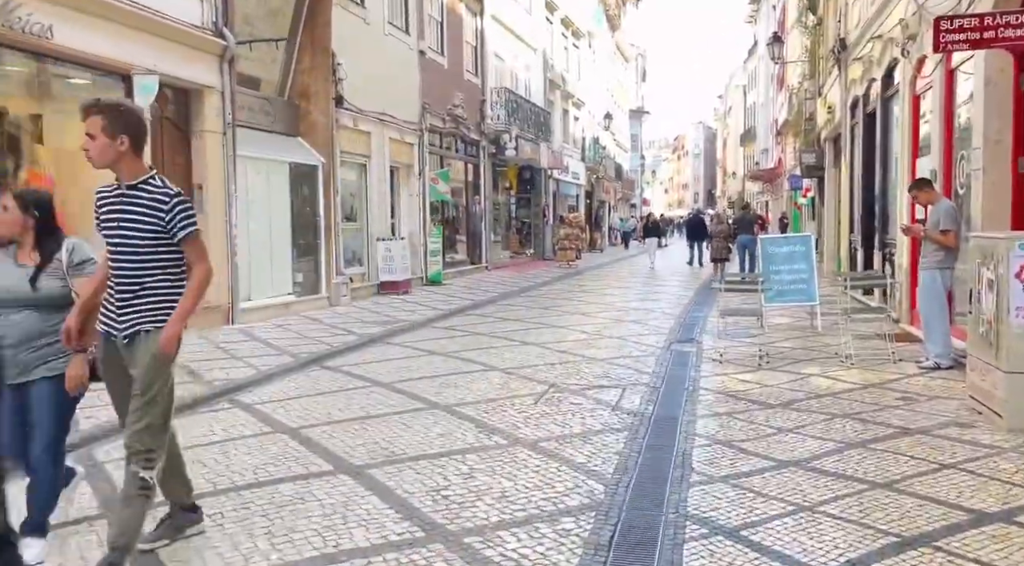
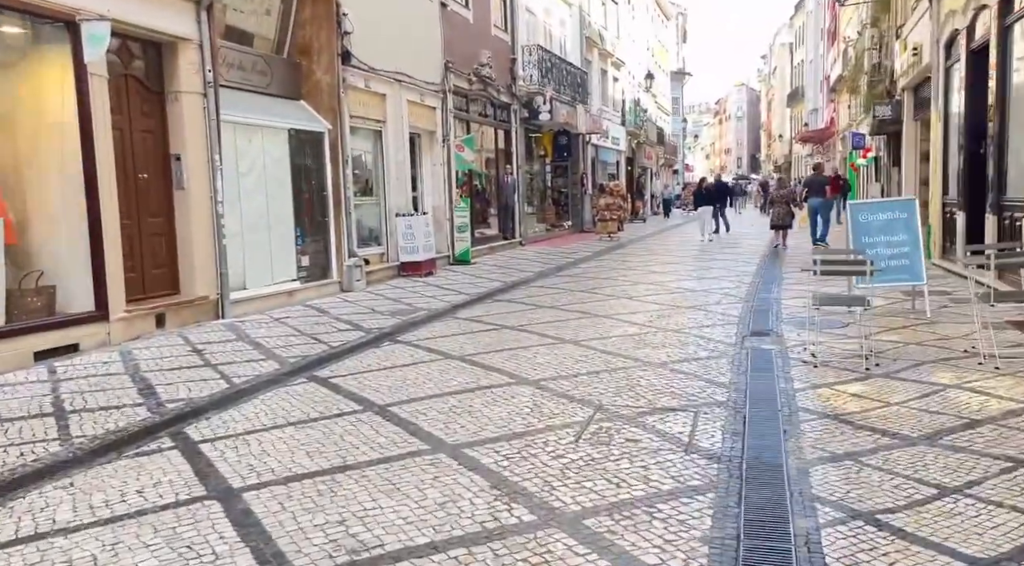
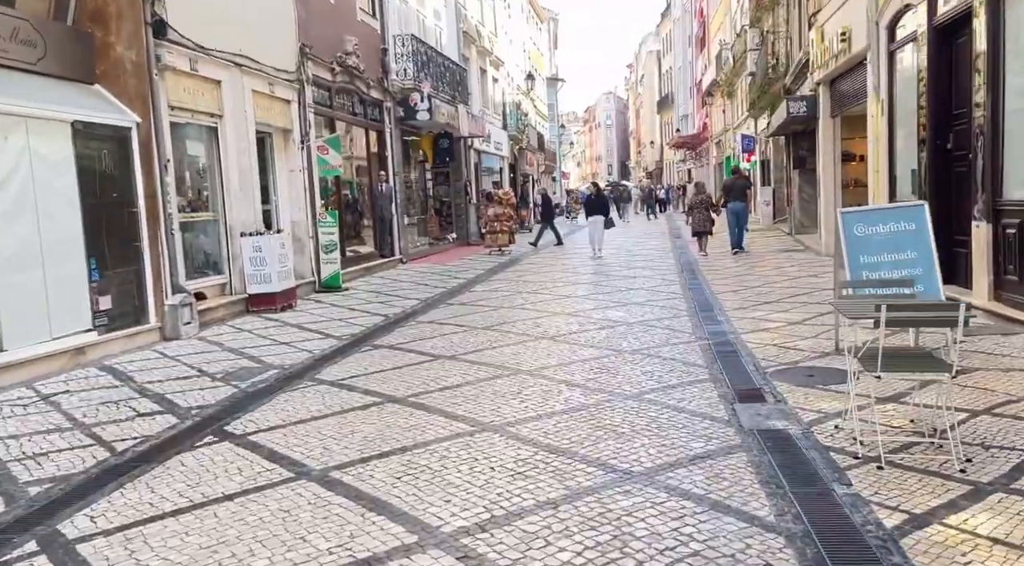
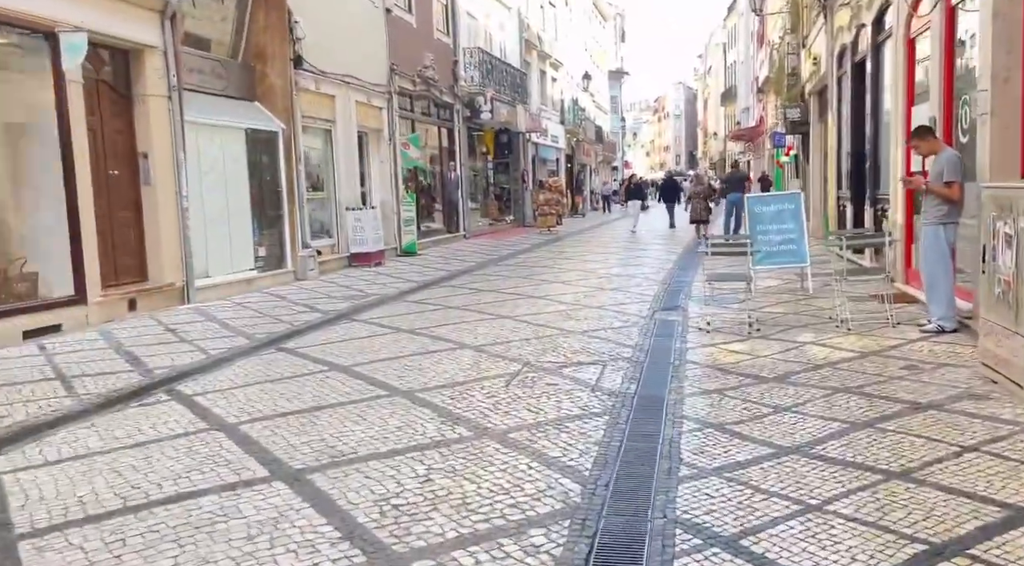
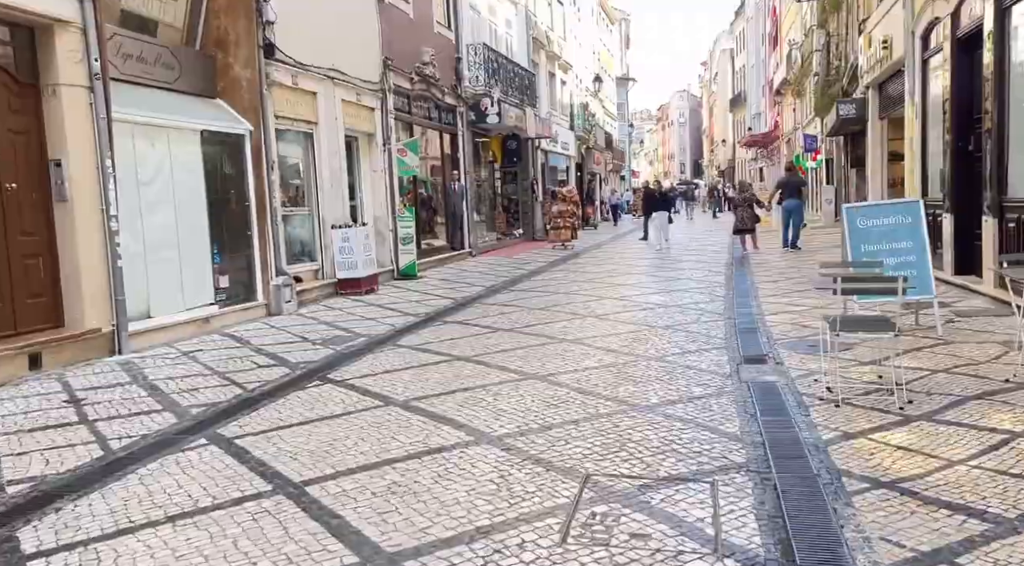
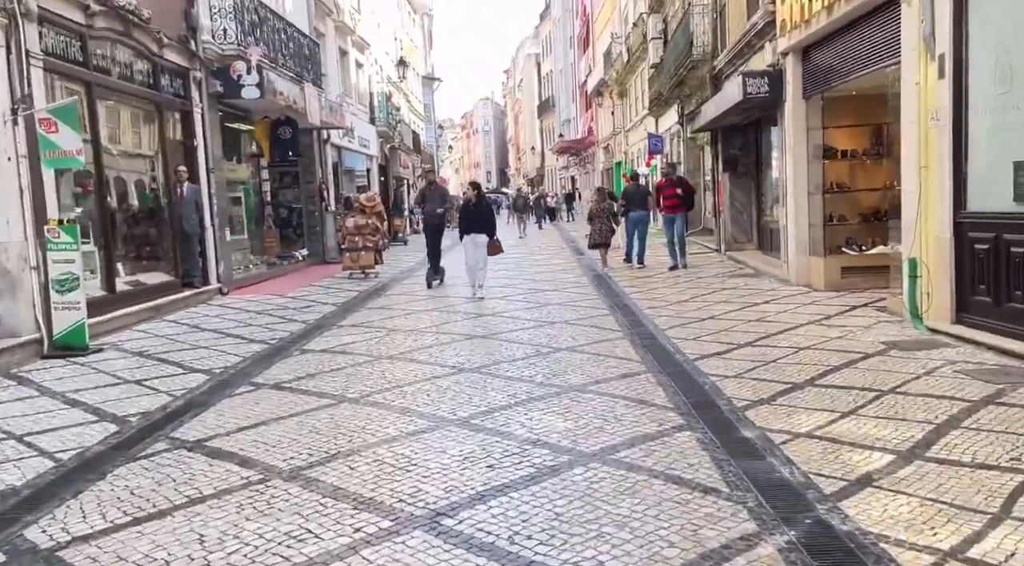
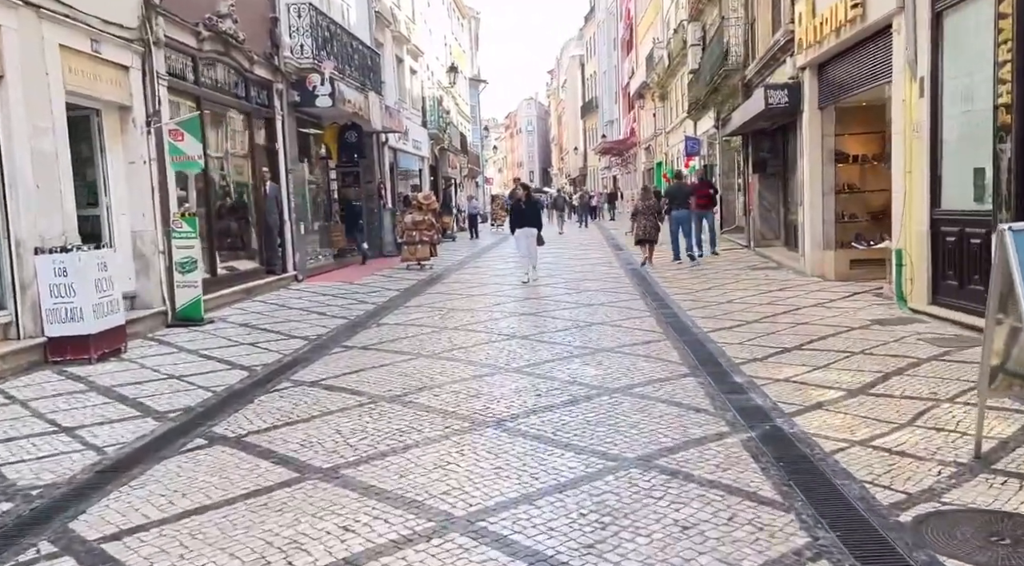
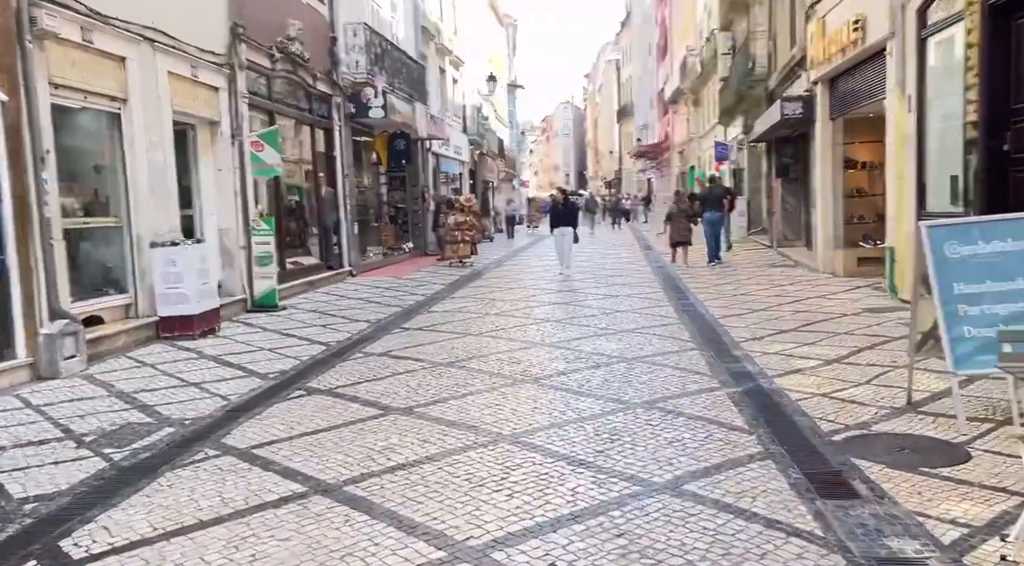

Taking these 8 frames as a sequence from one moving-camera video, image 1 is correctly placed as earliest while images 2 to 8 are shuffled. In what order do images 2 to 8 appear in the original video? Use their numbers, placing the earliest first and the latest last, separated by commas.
4, 2, 5, 3, 8, 7, 6
